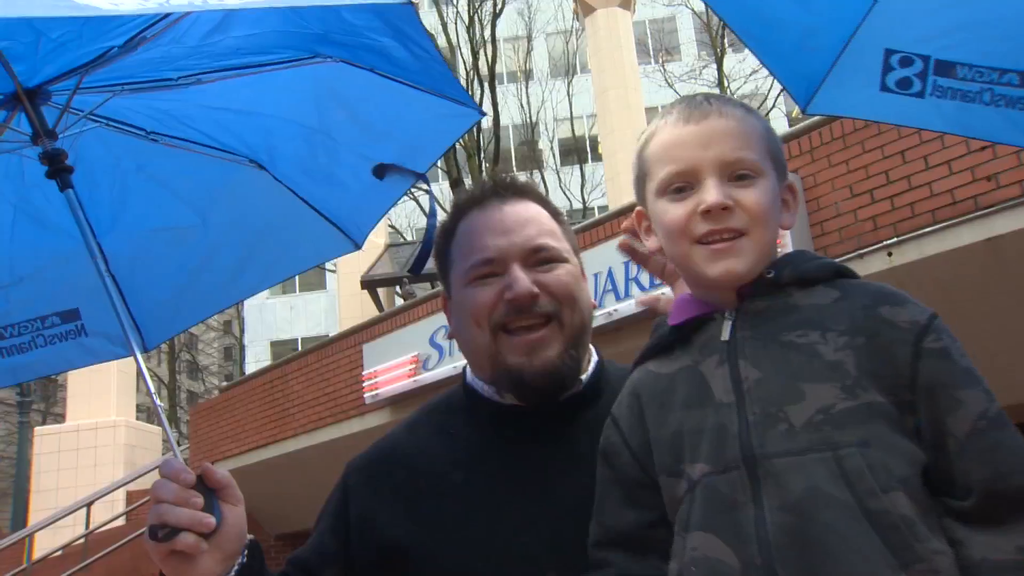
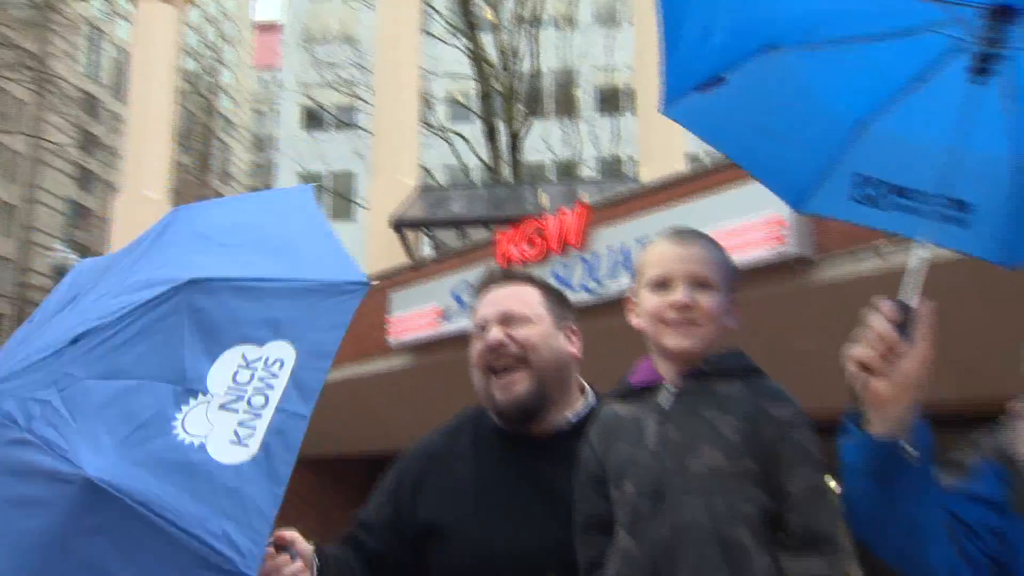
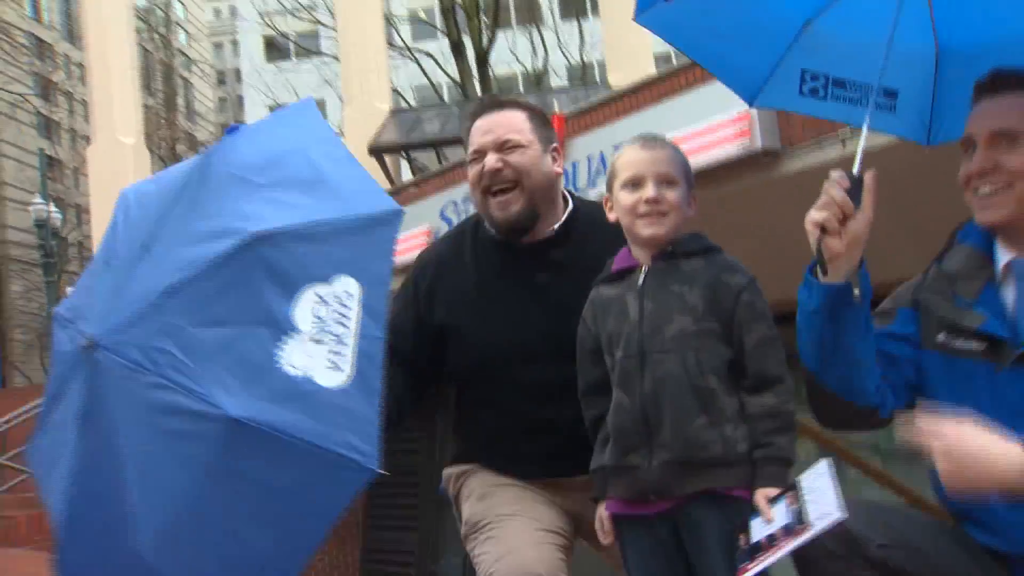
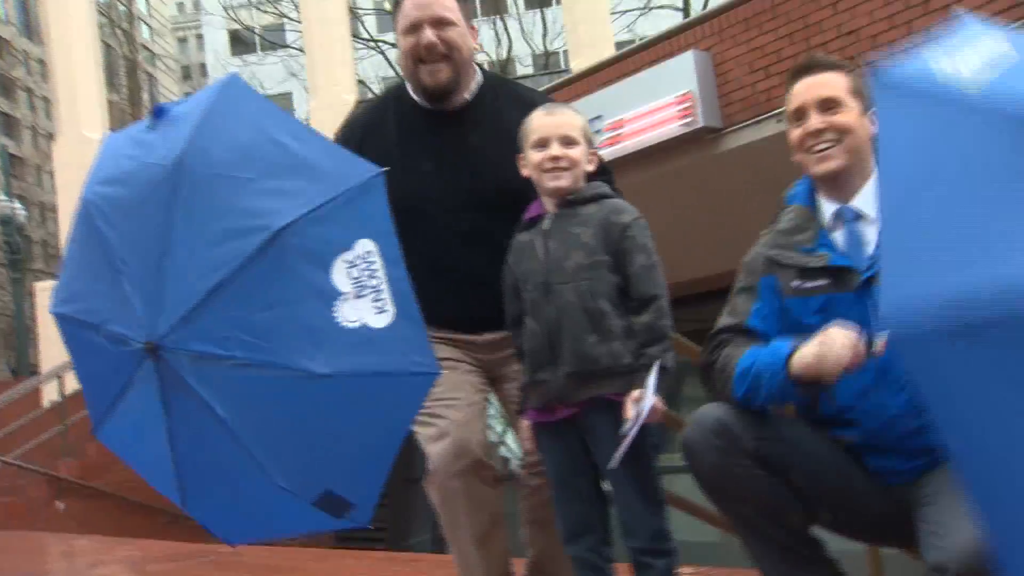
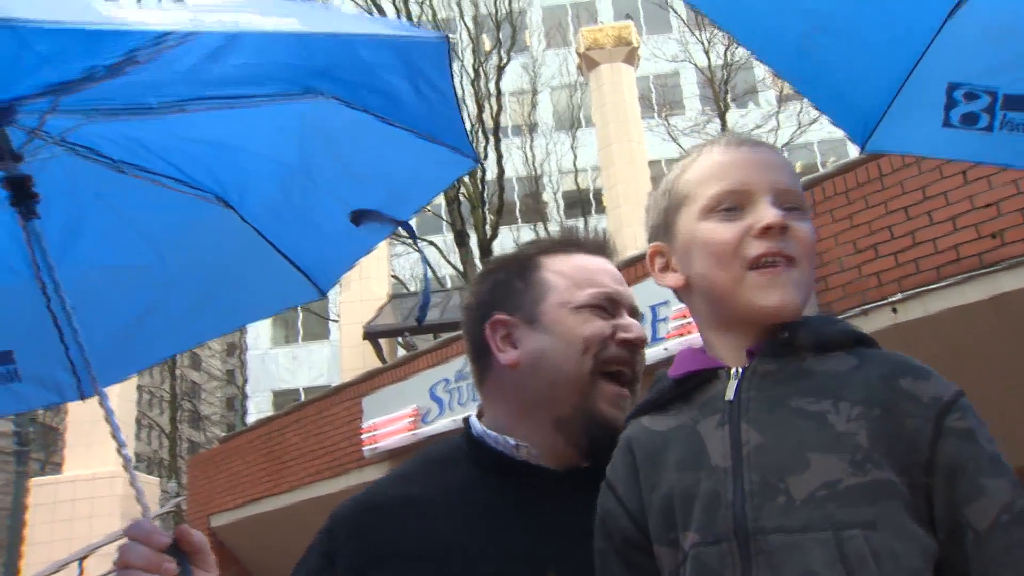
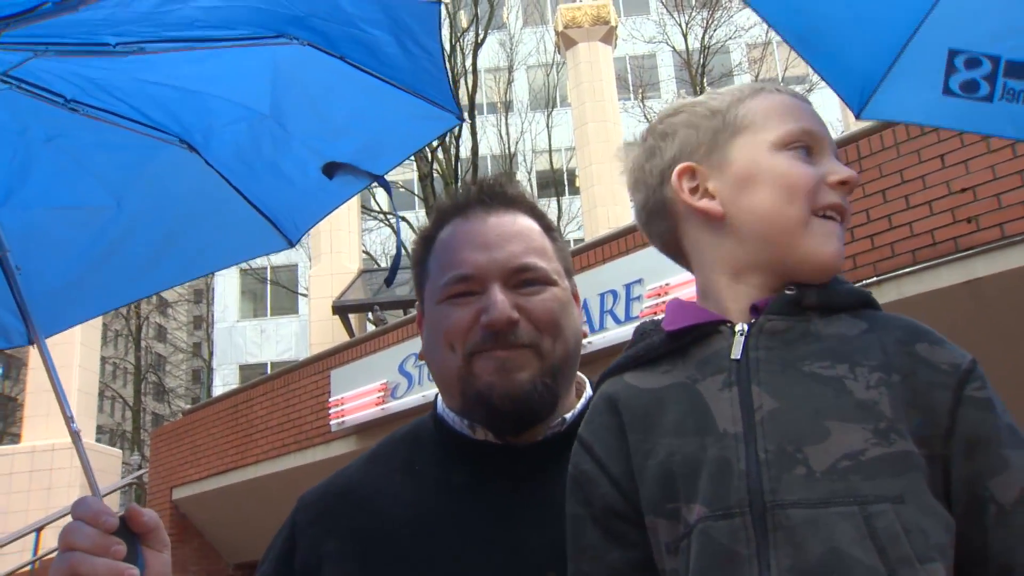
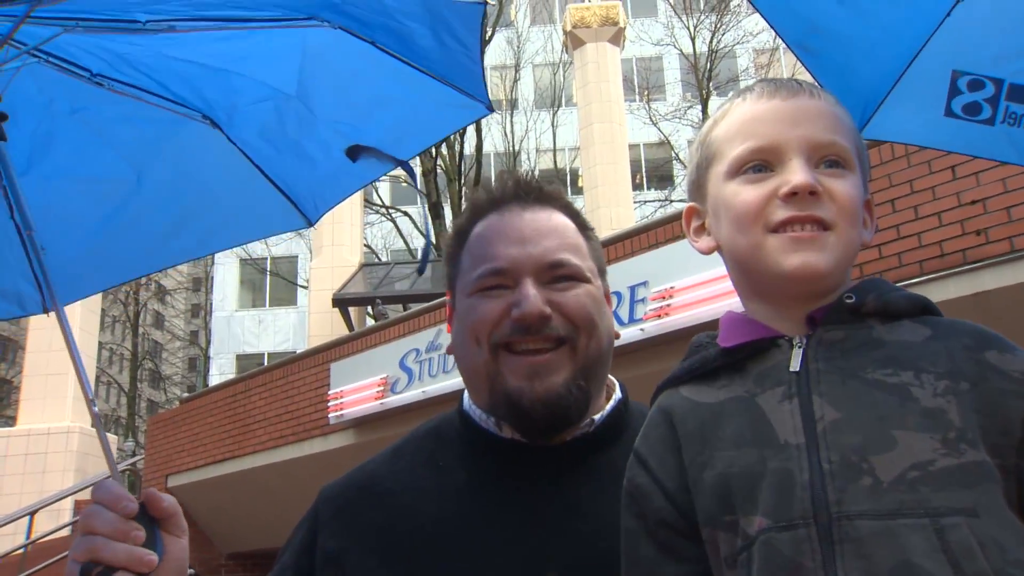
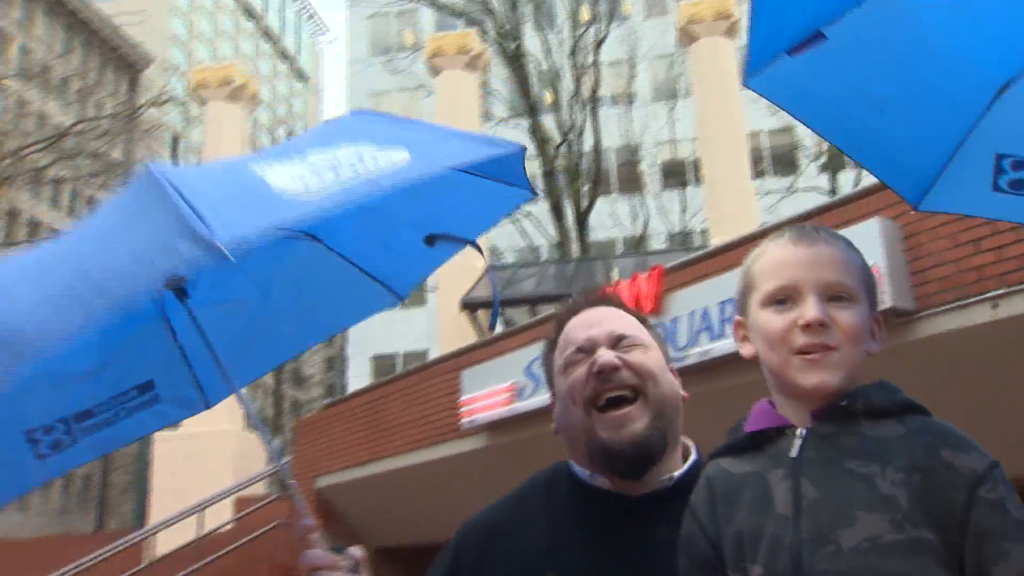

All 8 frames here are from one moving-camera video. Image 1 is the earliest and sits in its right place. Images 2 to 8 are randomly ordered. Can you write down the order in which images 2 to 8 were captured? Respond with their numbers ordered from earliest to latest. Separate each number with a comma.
7, 6, 5, 8, 2, 3, 4
